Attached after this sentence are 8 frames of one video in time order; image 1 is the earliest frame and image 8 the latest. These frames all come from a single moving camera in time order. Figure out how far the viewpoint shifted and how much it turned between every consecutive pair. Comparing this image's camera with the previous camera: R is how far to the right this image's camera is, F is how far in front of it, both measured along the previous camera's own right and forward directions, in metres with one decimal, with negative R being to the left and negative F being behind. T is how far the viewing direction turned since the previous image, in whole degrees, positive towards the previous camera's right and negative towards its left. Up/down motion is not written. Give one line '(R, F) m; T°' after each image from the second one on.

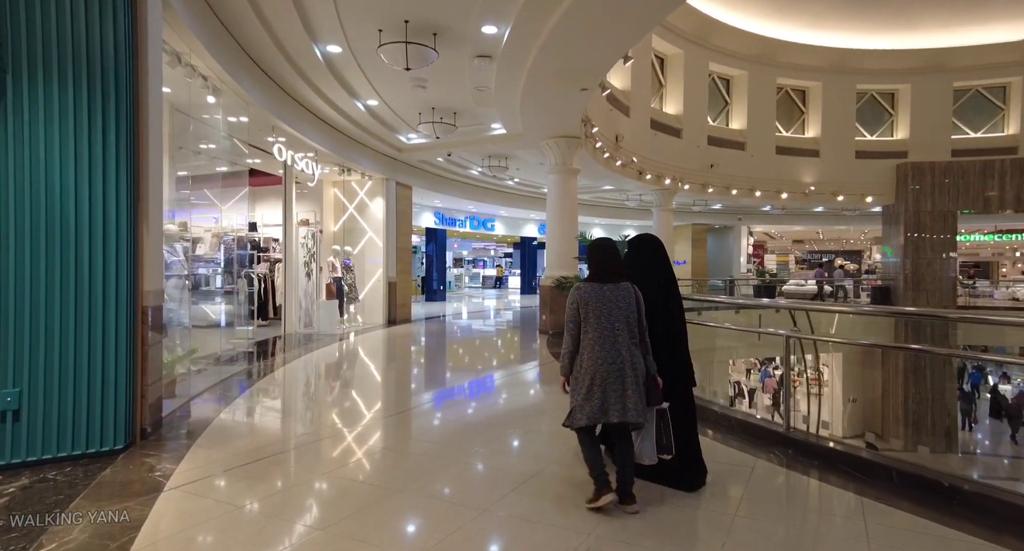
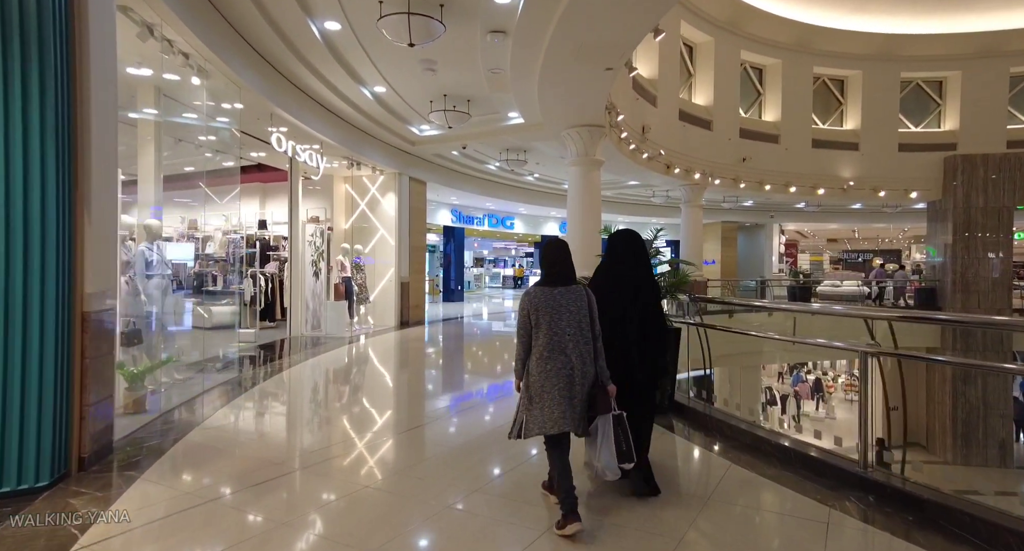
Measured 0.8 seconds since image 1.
(+0.1, +0.7) m; -2°
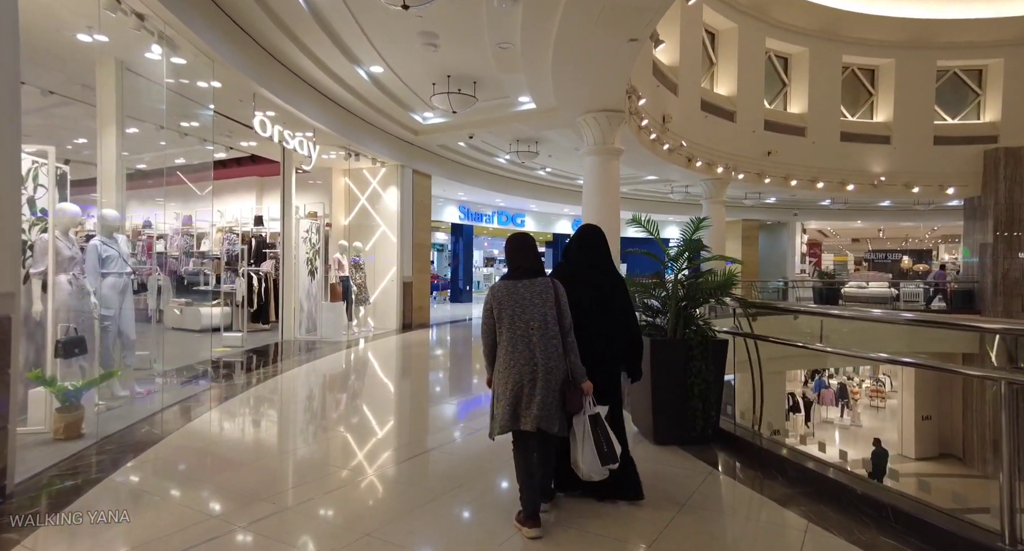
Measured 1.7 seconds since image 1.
(0.0, +0.8) m; -1°
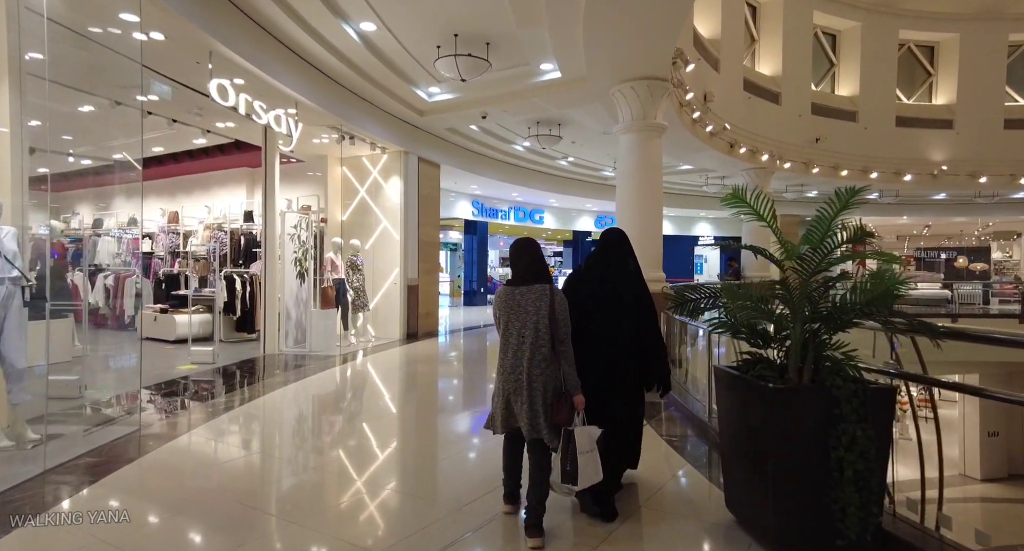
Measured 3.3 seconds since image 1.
(-0.1, +1.3) m; -2°
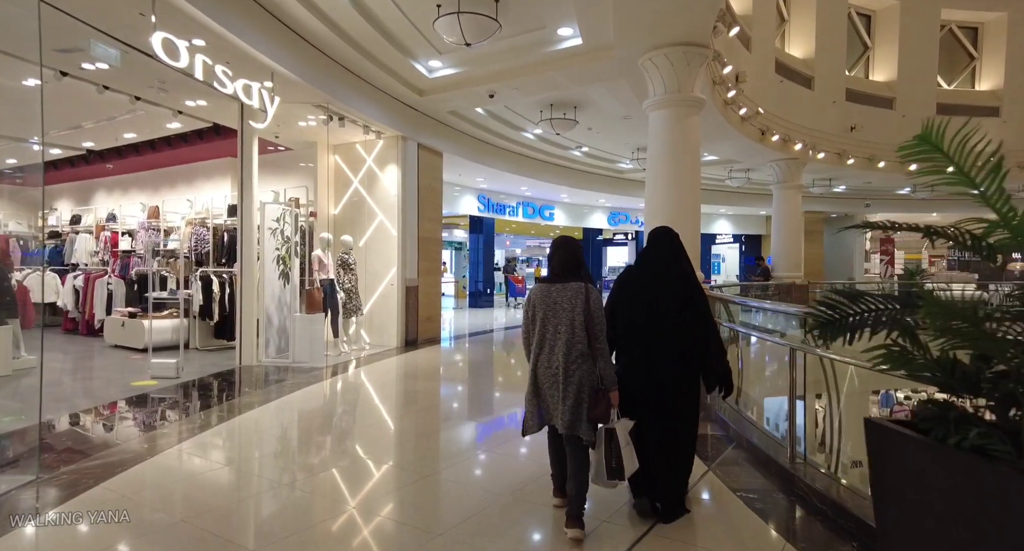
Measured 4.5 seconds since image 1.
(-0.1, +1.0) m; -1°
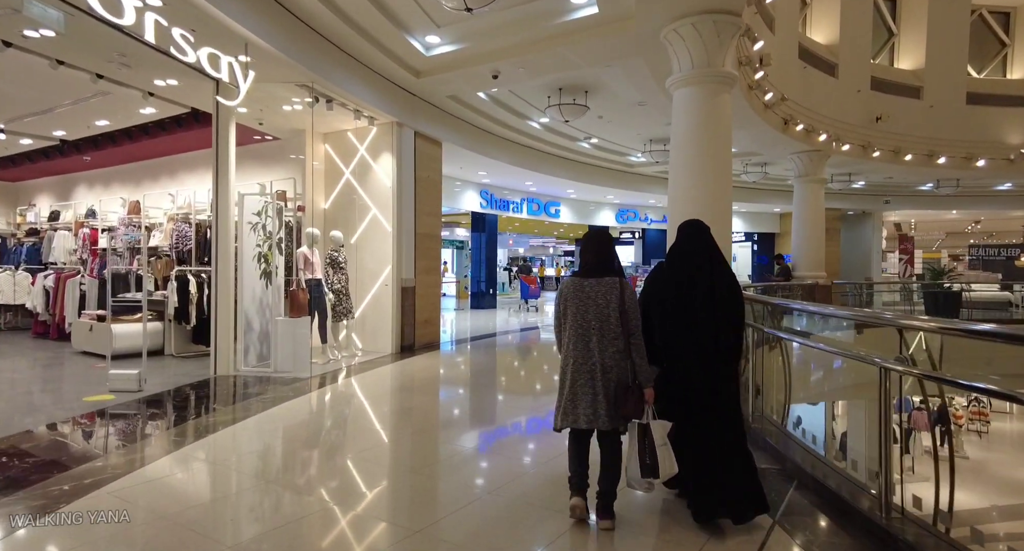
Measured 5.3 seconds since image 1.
(0.0, +0.7) m; 0°
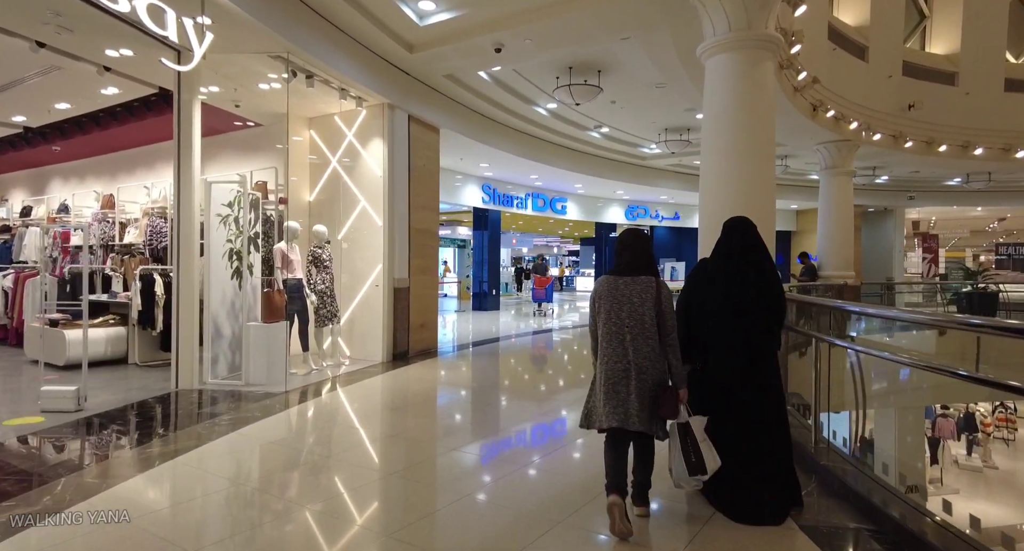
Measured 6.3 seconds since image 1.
(0.0, +0.8) m; 0°
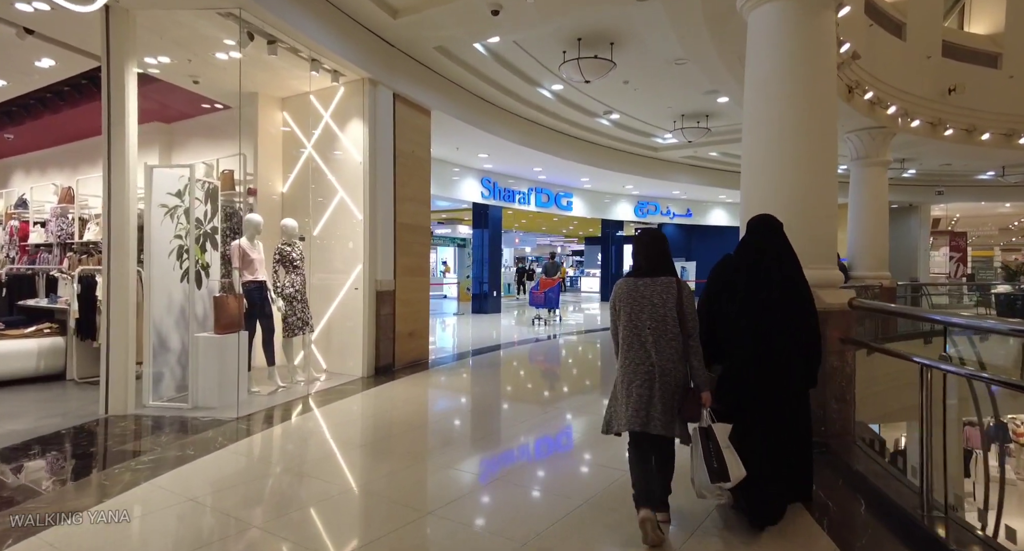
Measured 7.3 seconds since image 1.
(0.0, +0.9) m; 0°
